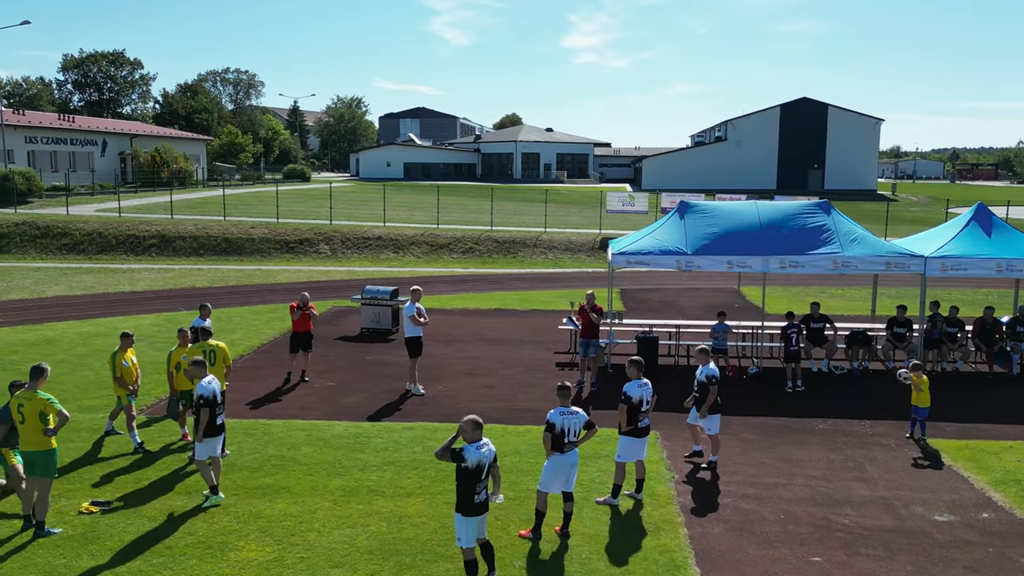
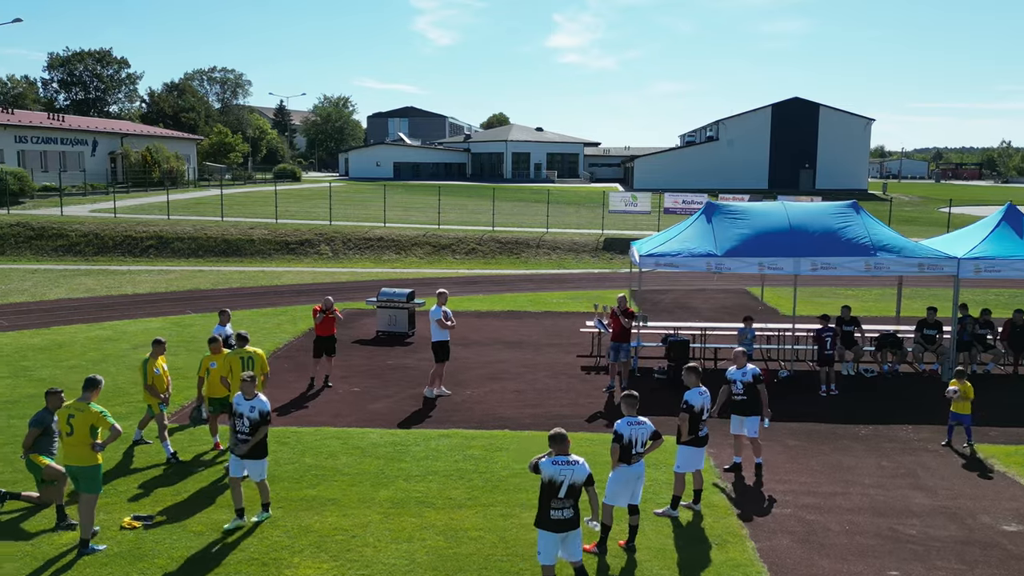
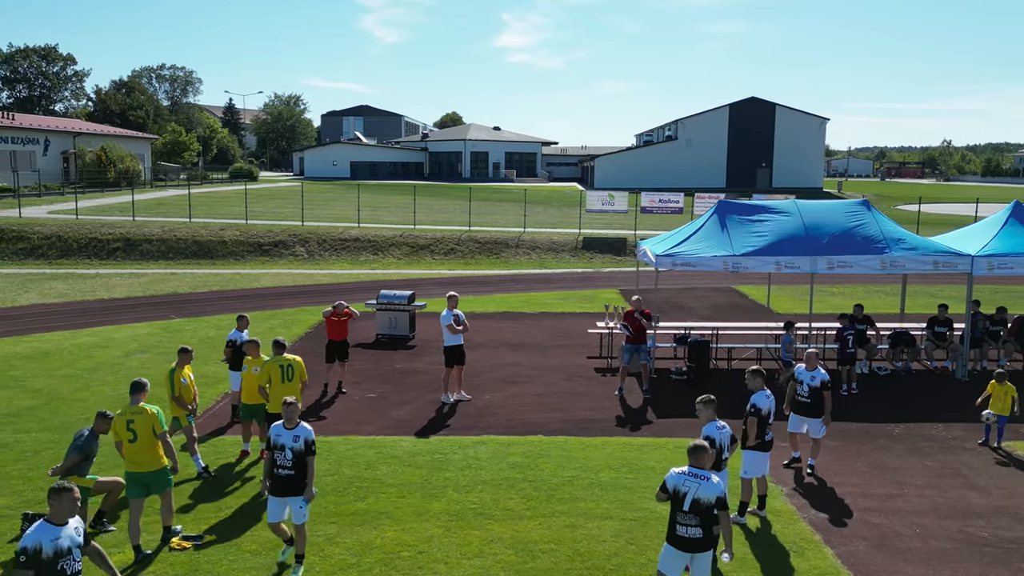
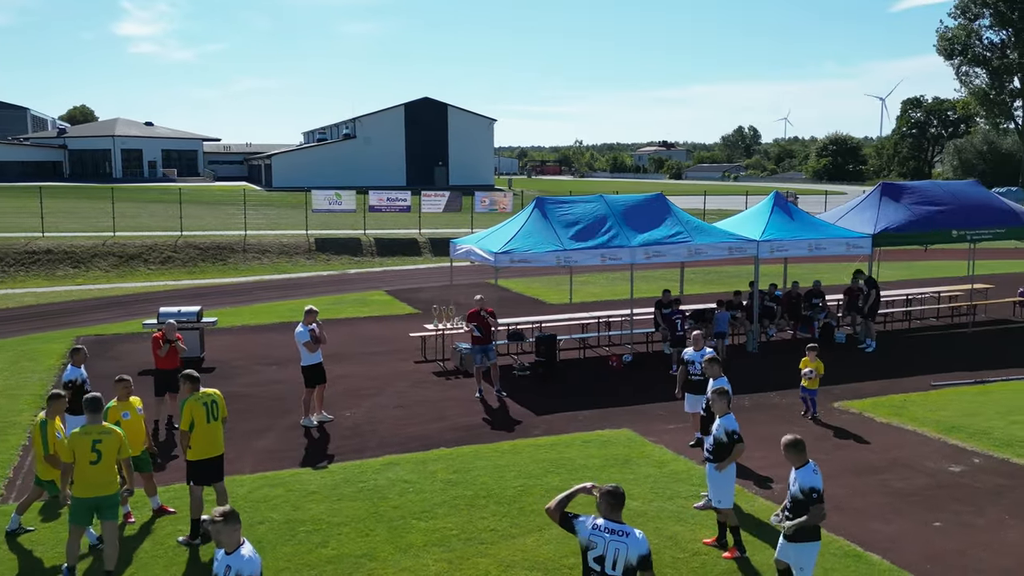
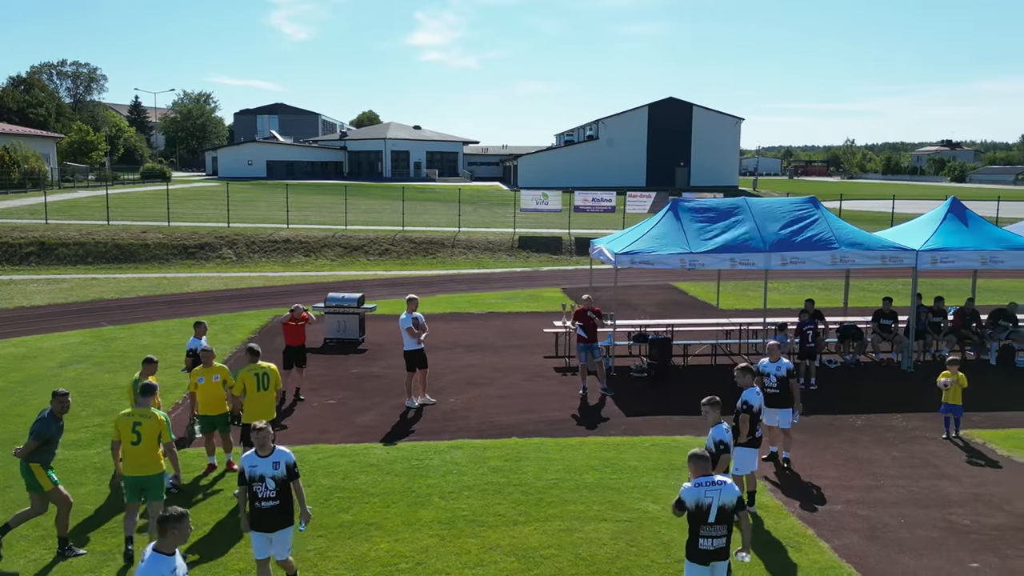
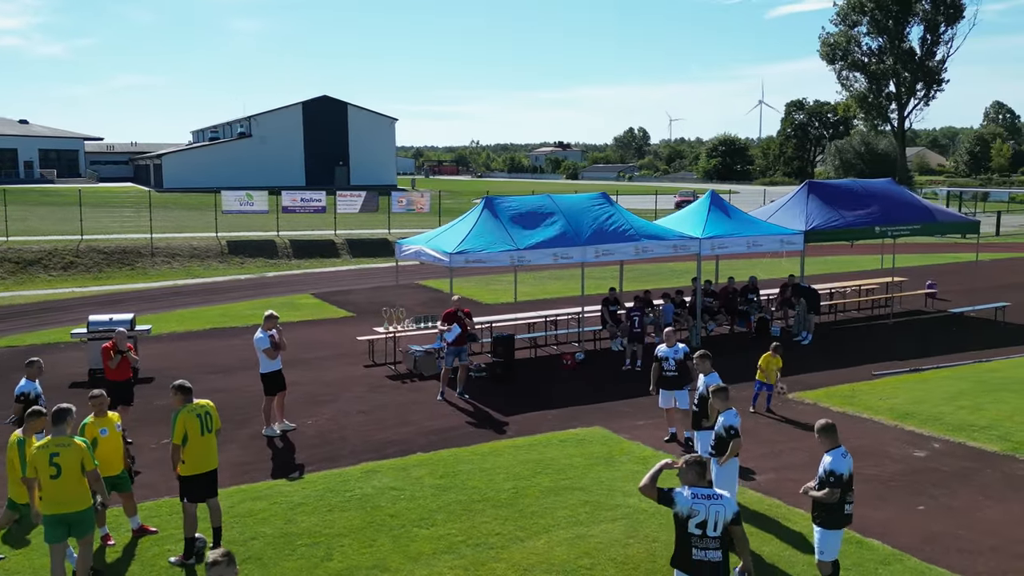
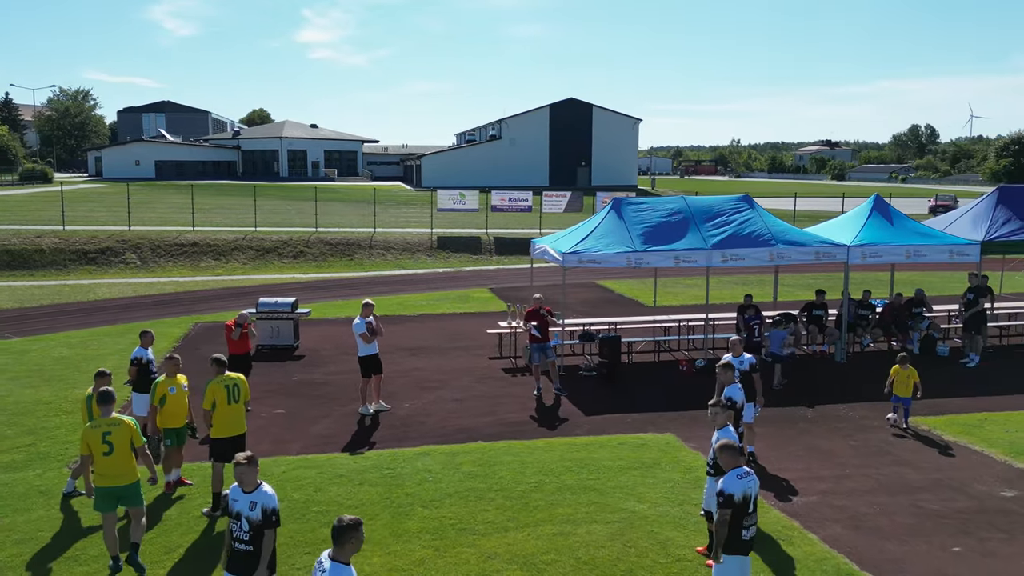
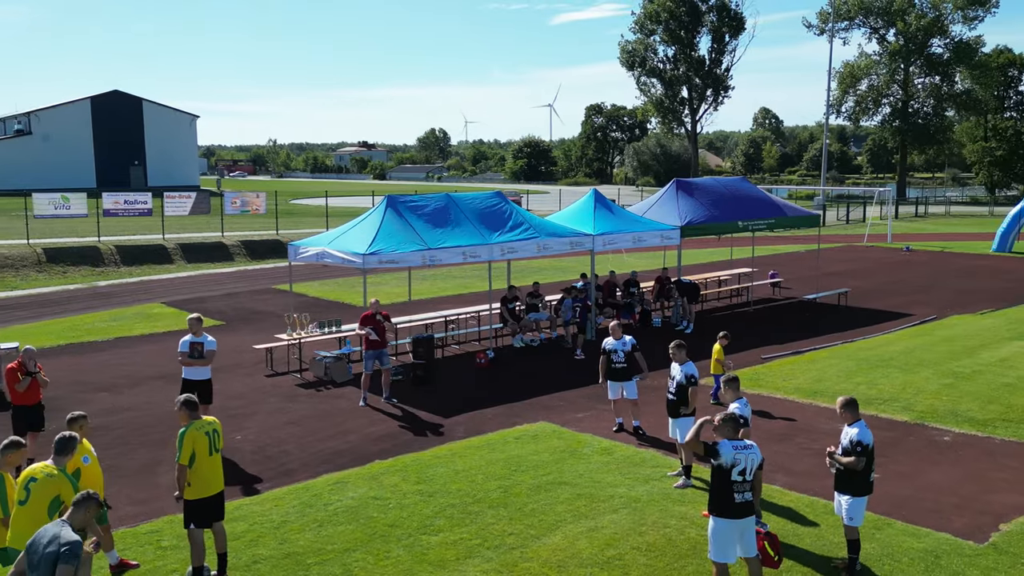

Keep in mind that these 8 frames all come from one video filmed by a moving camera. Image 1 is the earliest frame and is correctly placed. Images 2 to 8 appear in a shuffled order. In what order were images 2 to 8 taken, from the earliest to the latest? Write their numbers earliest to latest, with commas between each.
2, 3, 5, 7, 4, 6, 8
